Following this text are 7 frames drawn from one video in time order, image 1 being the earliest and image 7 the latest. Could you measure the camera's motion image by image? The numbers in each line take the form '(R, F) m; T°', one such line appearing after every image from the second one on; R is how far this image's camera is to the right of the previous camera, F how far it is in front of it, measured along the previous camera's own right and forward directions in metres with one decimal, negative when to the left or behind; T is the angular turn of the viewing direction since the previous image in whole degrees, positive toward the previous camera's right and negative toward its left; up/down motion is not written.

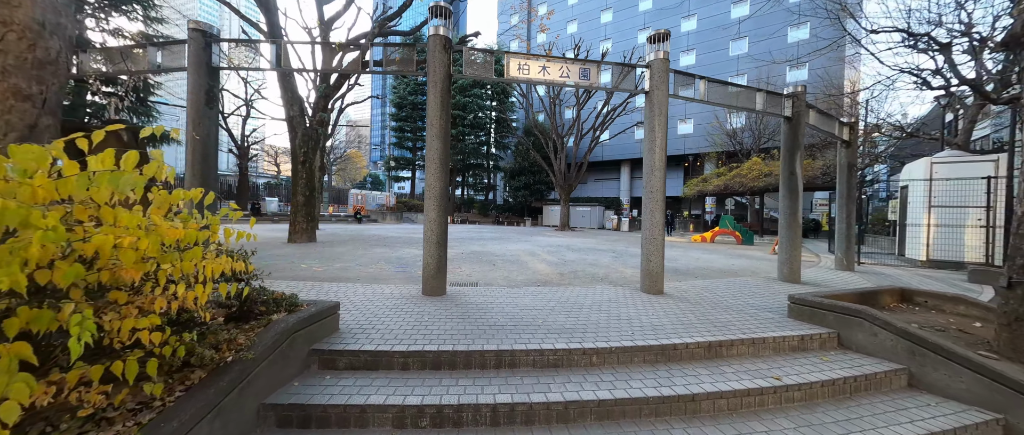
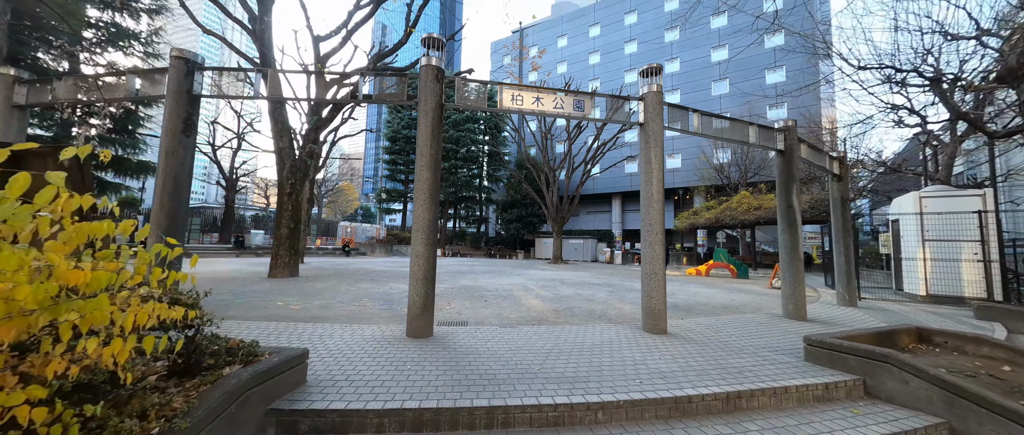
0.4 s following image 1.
(0.0, +0.2) m; +1°
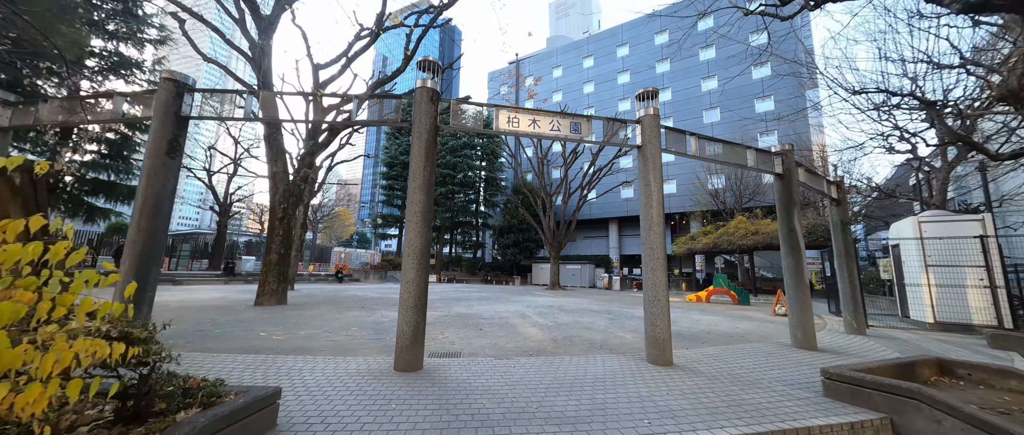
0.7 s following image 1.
(0.0, +0.1) m; +1°
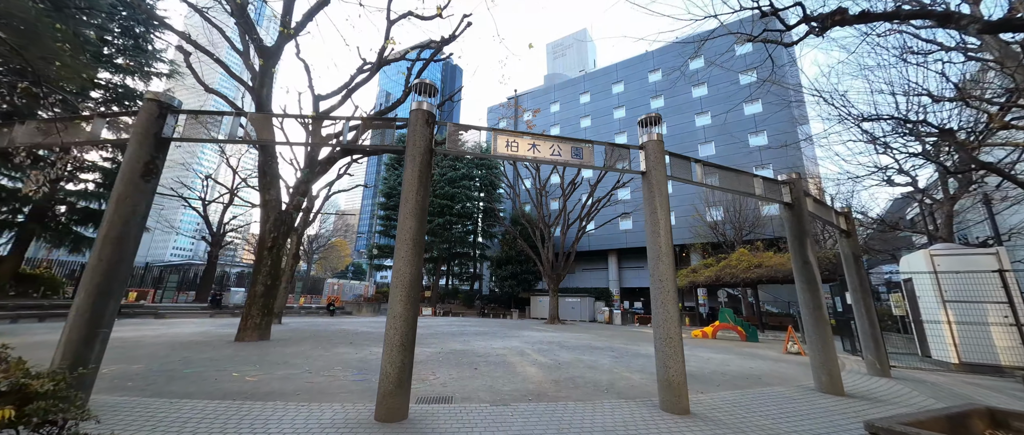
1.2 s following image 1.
(0.0, +0.3) m; 0°
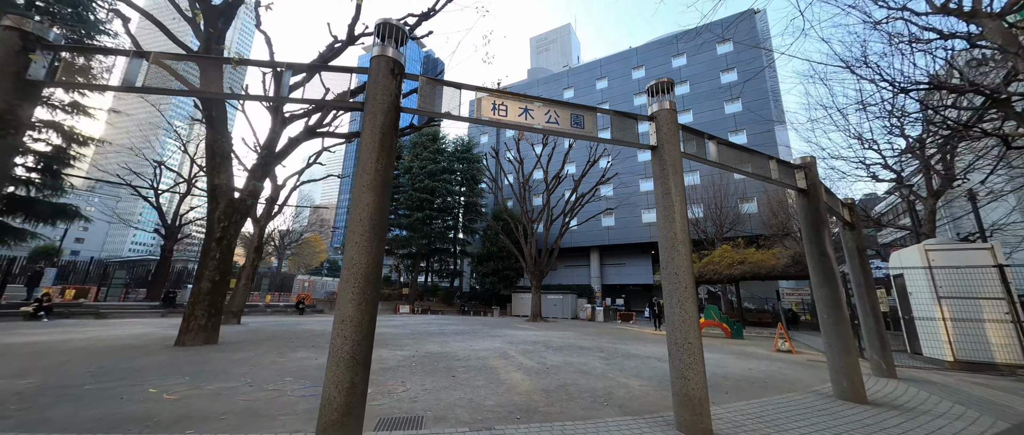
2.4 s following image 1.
(0.0, +0.6) m; +3°
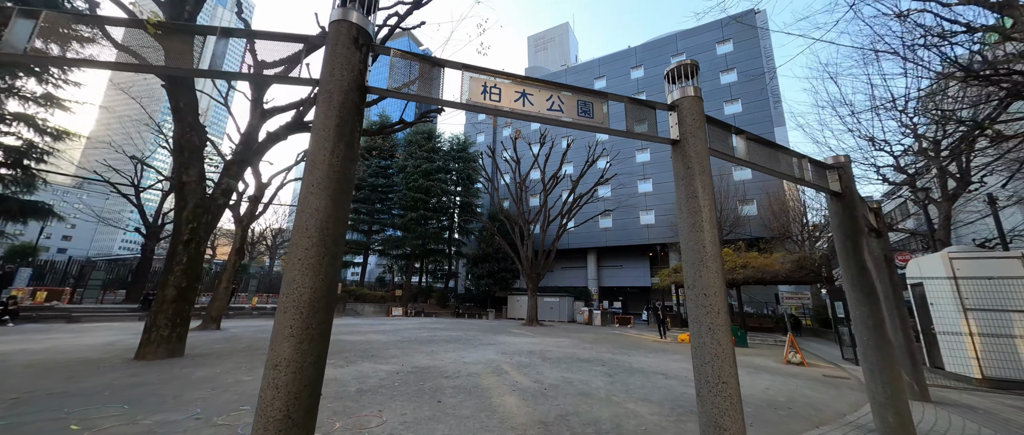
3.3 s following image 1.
(0.0, +0.5) m; +1°
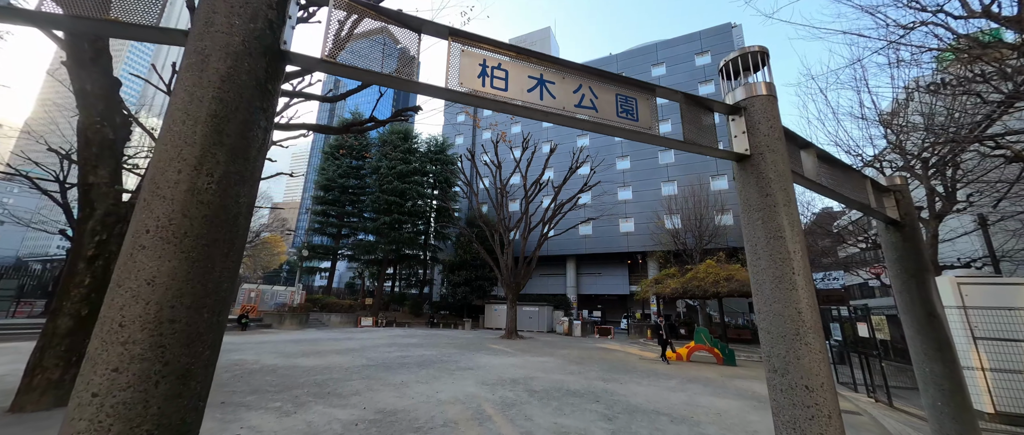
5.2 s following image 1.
(-0.1, +0.9) m; +4°
